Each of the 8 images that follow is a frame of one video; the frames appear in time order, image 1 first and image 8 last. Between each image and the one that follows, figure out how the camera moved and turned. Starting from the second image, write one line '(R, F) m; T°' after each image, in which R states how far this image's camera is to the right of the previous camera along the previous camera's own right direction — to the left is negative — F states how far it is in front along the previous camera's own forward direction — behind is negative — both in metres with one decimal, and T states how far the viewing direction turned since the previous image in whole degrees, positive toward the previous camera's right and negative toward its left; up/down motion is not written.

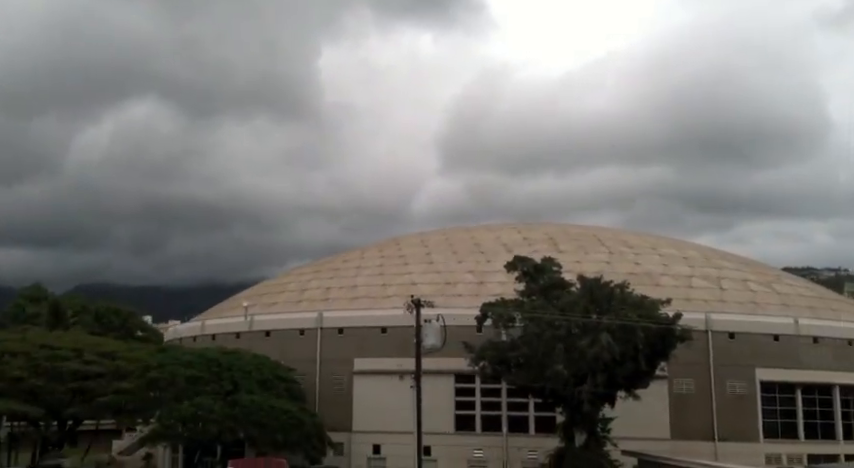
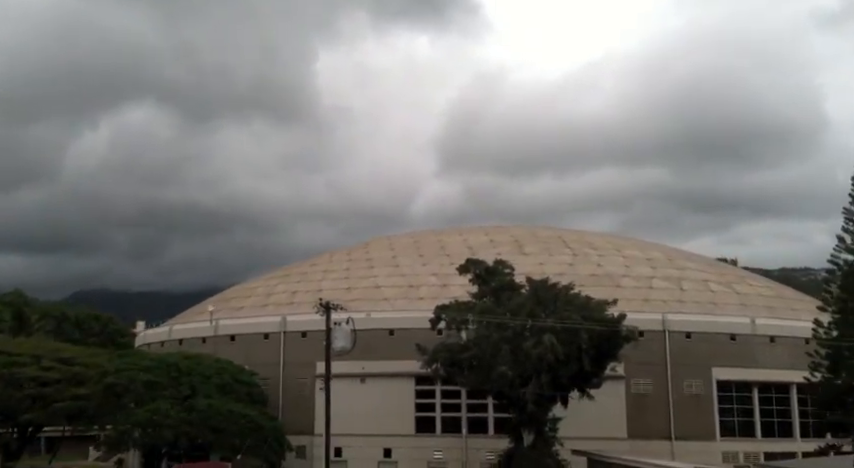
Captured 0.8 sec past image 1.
(+1.0, -0.5) m; +1°
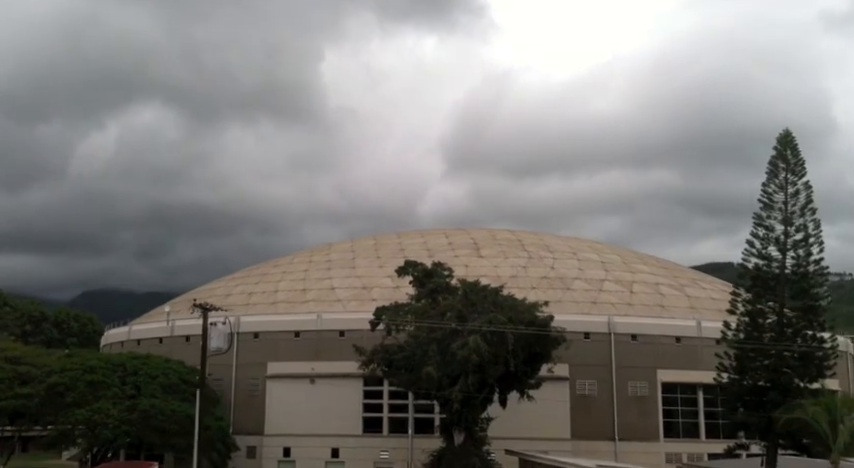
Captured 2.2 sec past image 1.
(+1.5, -0.7) m; +1°
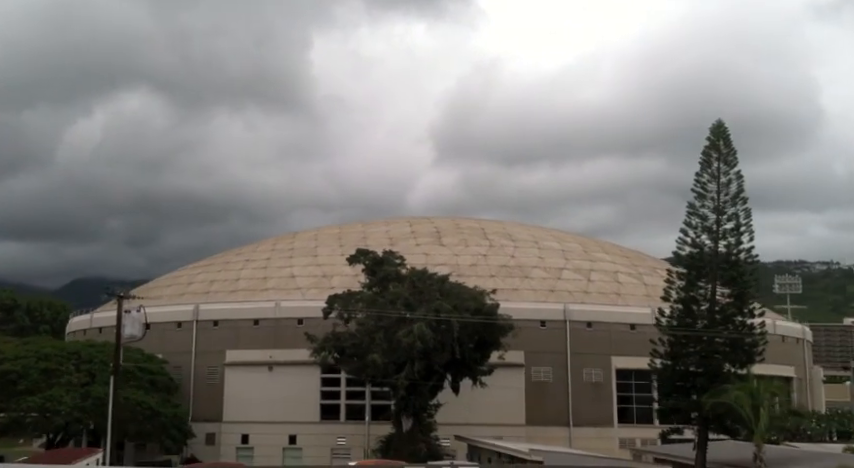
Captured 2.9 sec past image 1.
(+0.9, -0.4) m; +1°
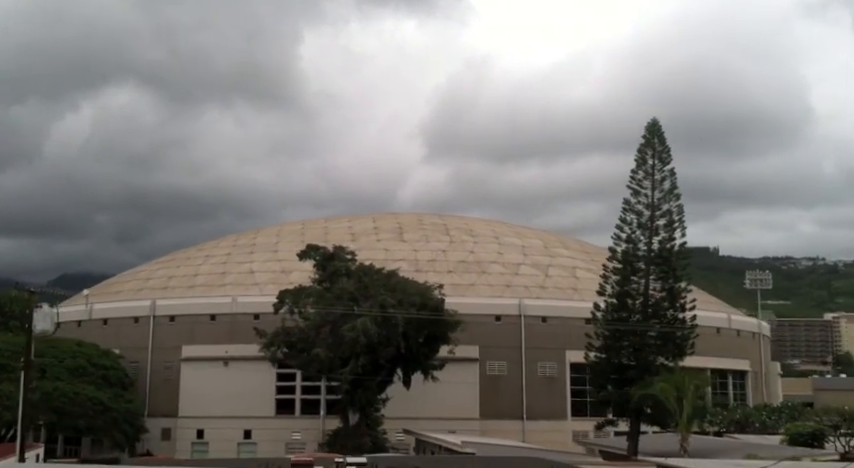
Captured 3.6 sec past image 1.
(+0.9, -0.3) m; +1°
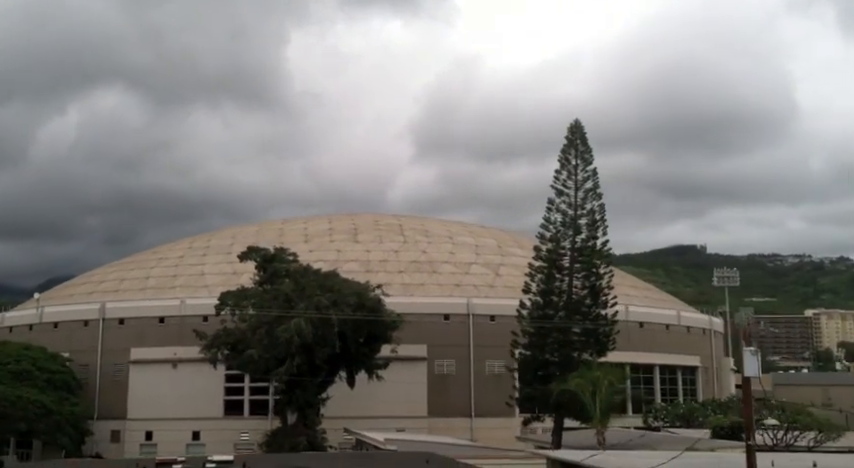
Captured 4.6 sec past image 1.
(+1.1, -0.4) m; +2°
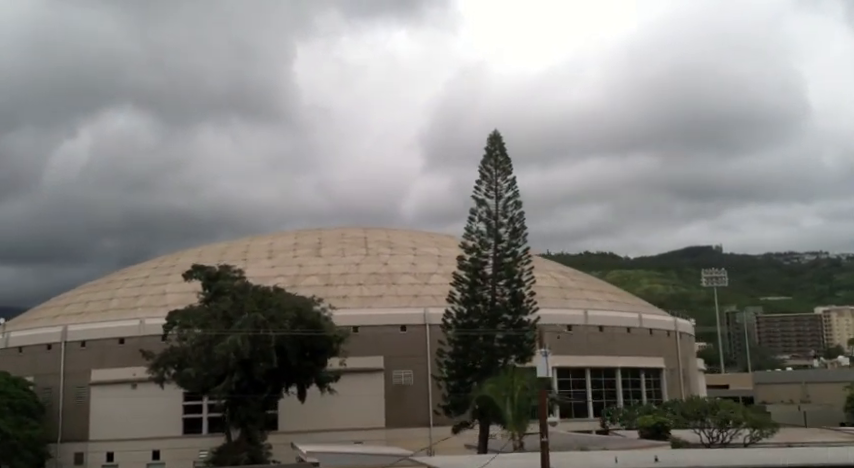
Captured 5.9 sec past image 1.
(+1.7, -0.6) m; +1°
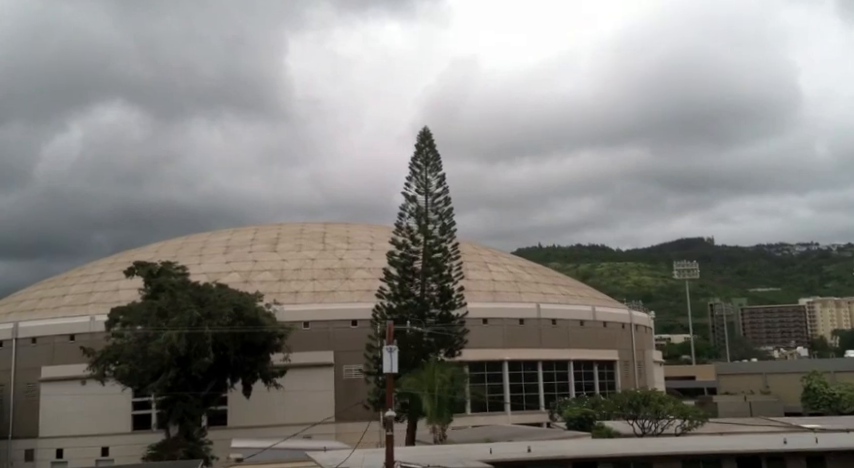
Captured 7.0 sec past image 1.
(+1.2, -0.4) m; +1°
